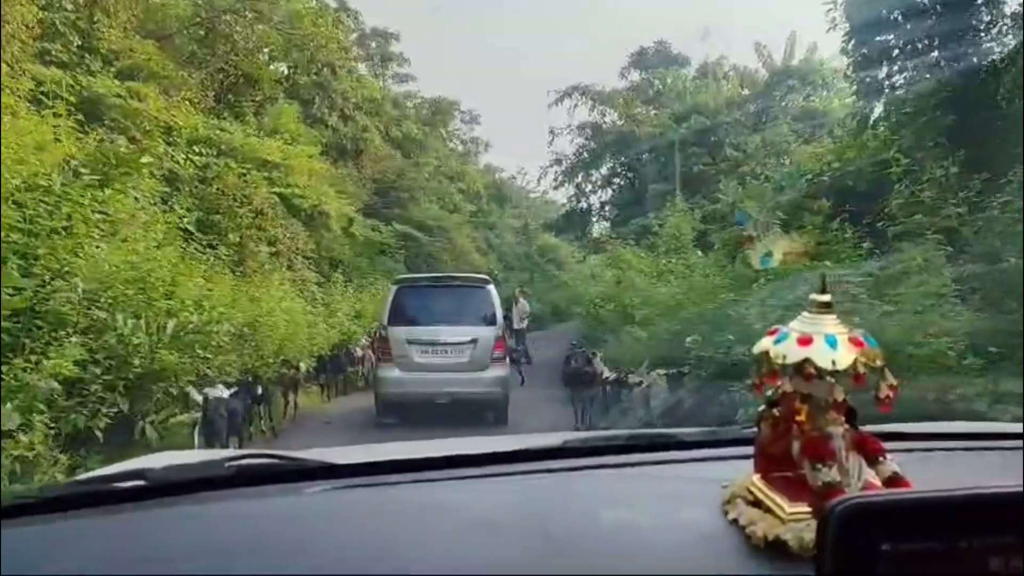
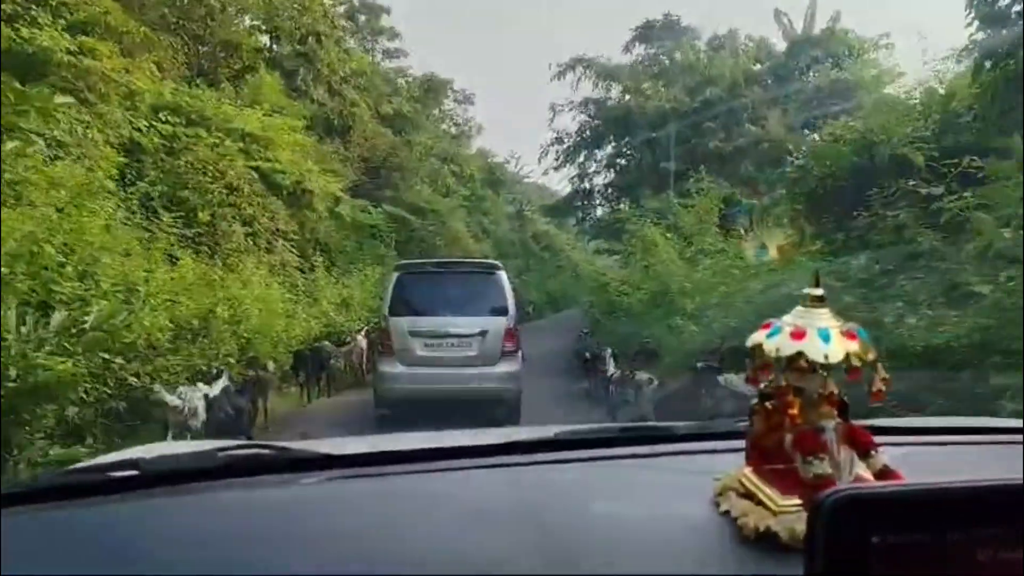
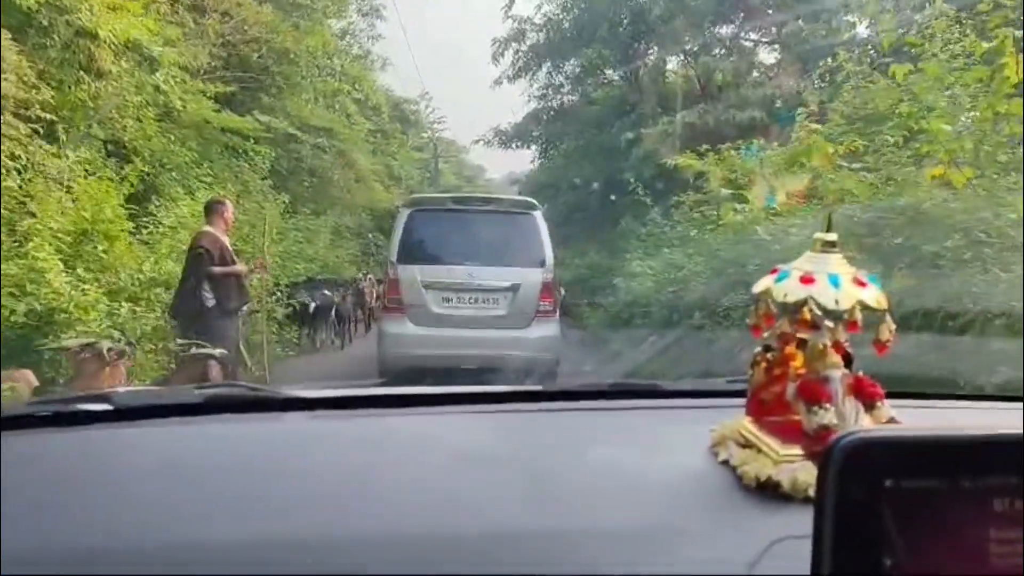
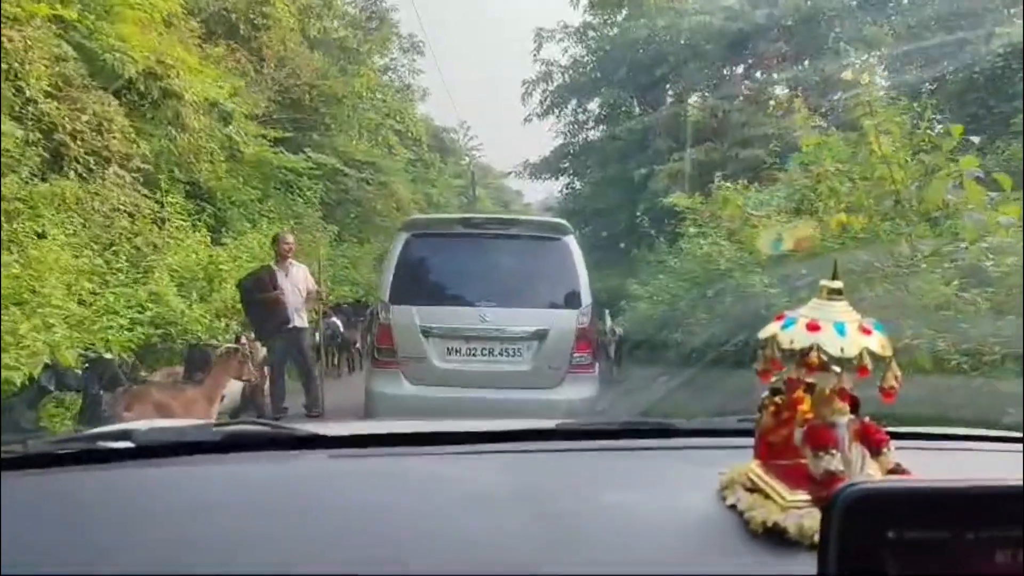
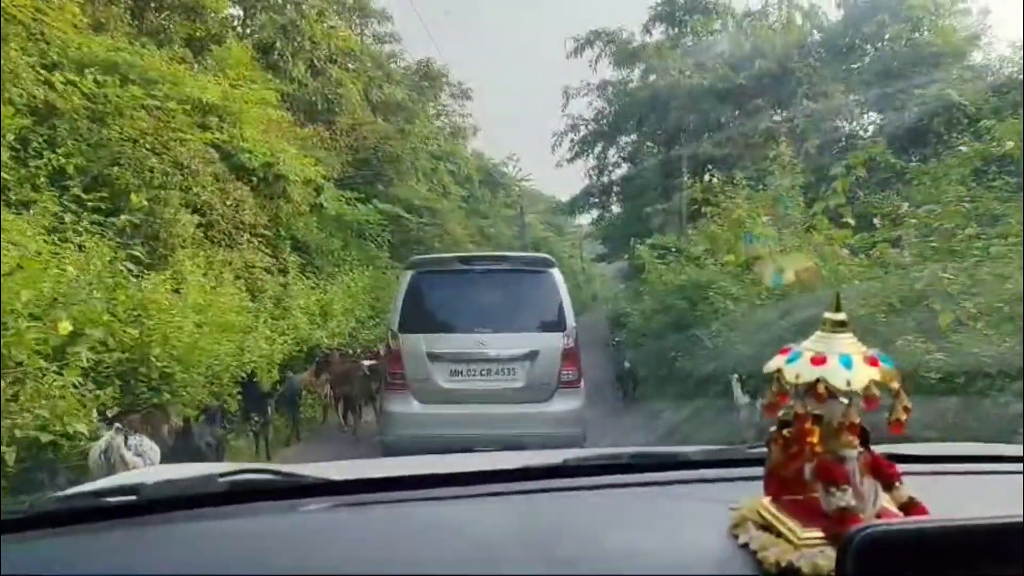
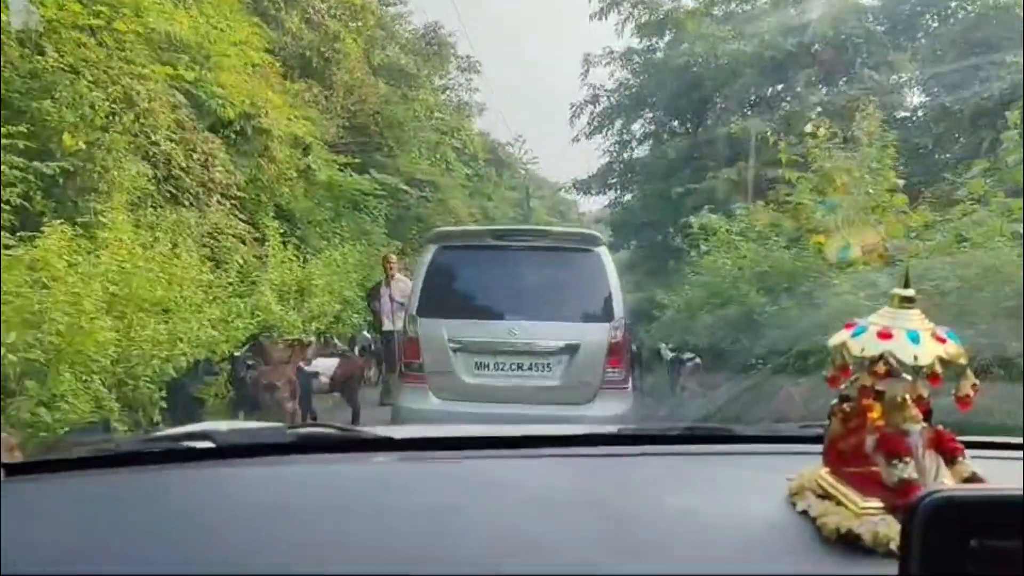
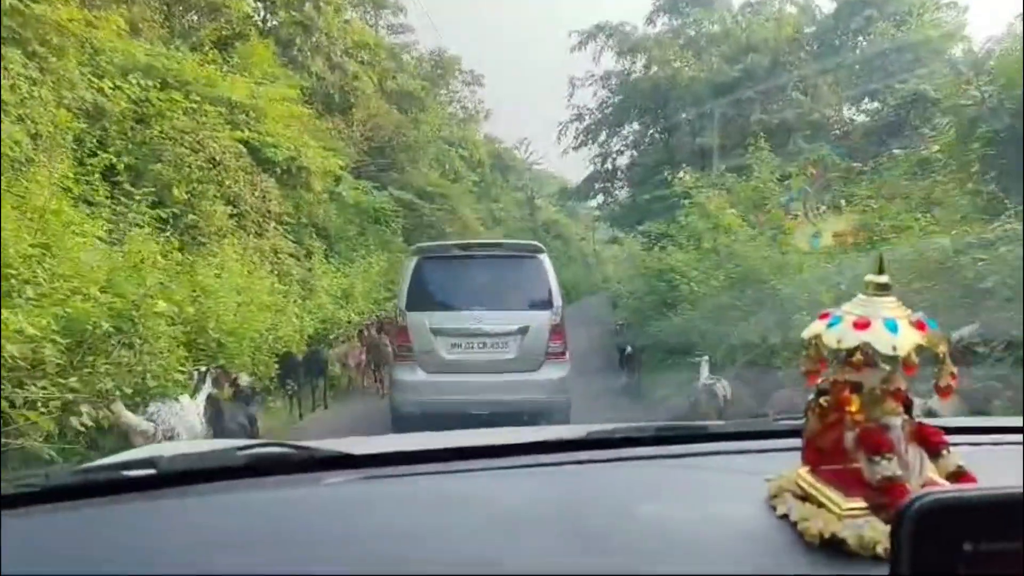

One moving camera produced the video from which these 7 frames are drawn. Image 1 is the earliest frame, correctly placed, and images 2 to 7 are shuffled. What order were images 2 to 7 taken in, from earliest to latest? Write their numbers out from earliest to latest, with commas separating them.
2, 7, 5, 6, 4, 3
